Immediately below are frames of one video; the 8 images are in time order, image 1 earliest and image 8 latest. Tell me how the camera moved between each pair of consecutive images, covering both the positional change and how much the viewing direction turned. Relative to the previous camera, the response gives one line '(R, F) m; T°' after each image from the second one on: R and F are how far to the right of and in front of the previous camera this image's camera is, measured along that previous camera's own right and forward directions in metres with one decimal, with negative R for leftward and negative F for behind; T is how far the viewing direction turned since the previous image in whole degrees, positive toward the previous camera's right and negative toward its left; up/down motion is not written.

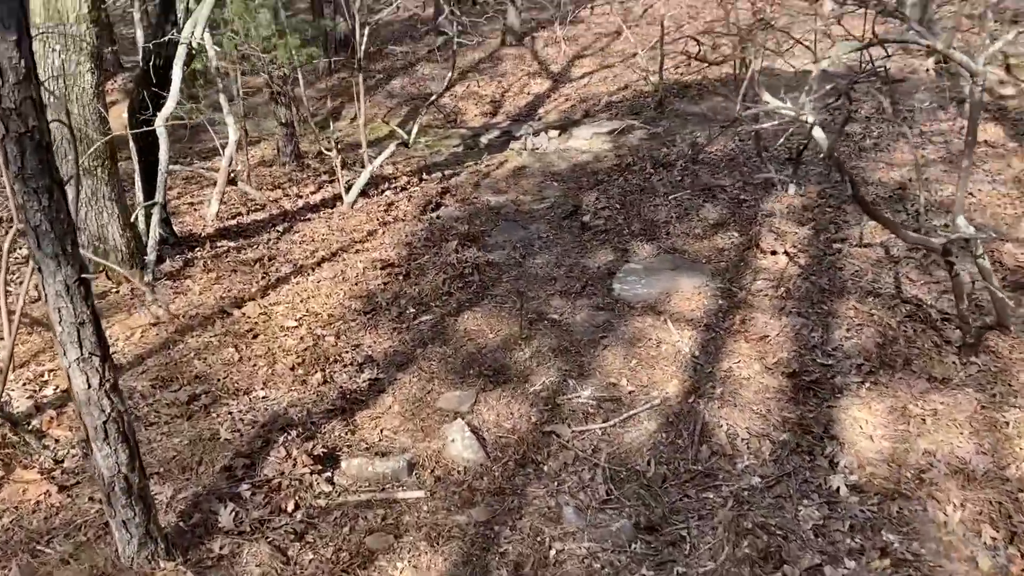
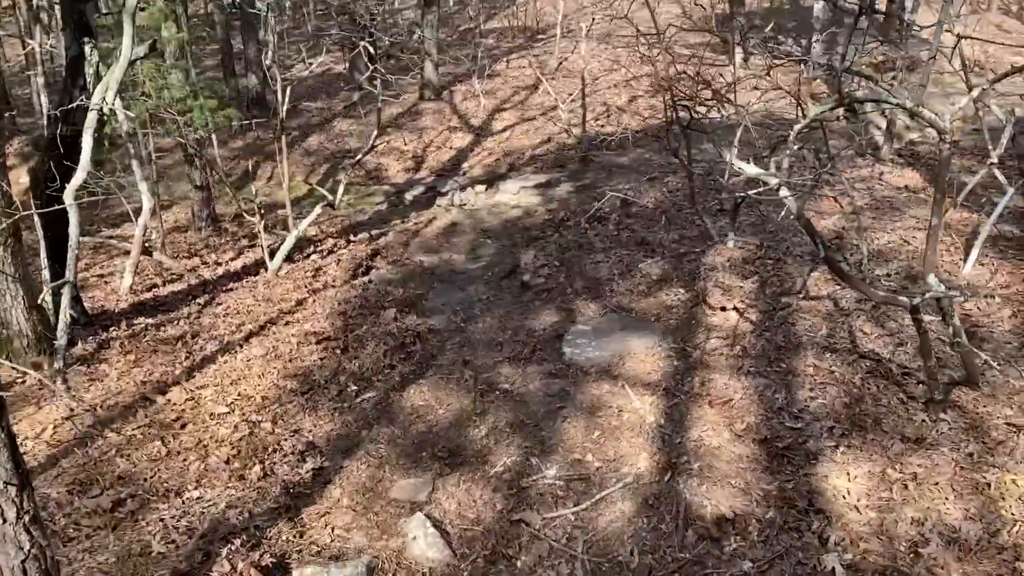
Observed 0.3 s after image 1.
(-0.1, +0.2) m; +6°
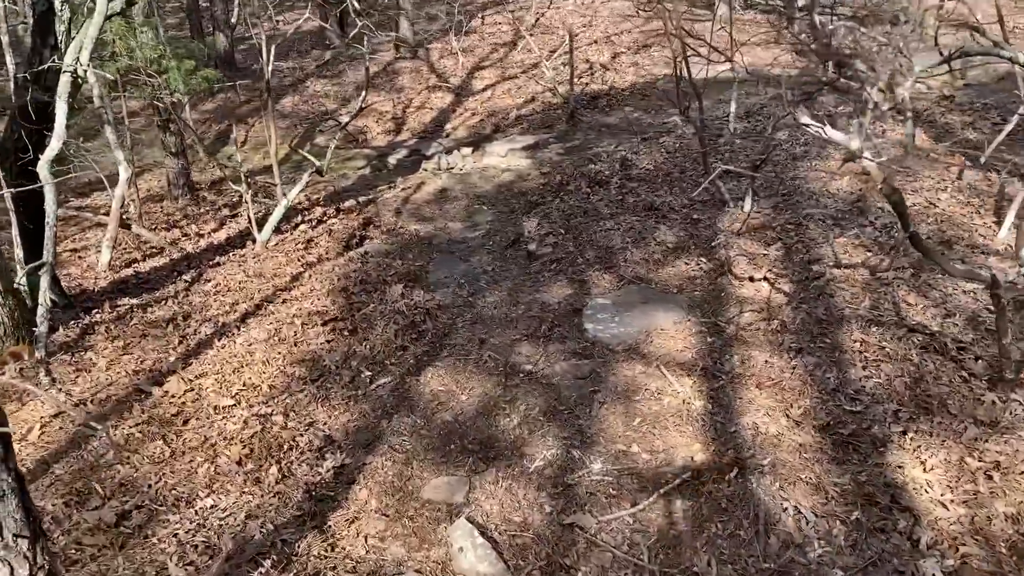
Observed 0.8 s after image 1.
(-0.3, +0.3) m; +2°
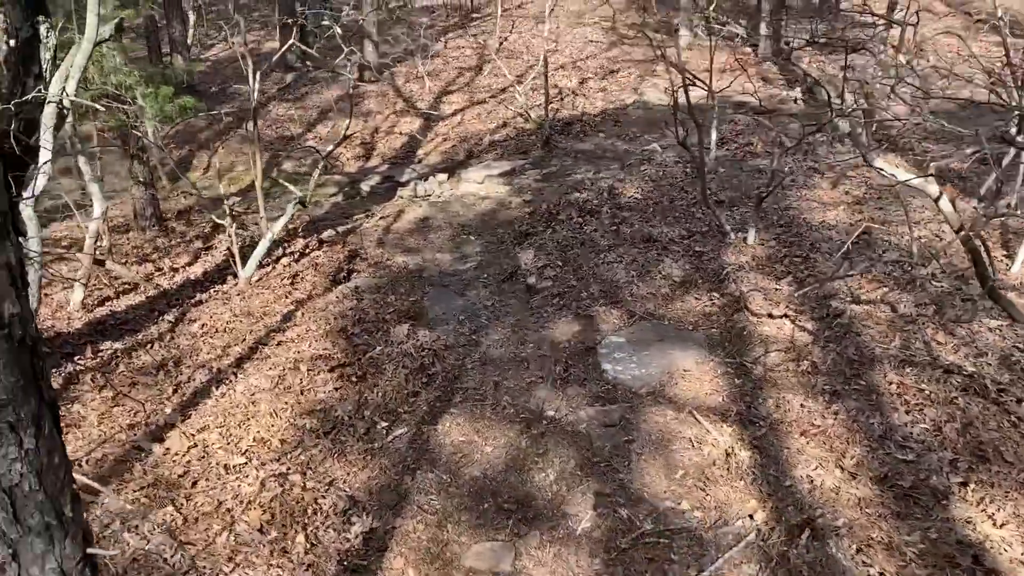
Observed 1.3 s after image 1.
(-0.4, +0.2) m; +3°
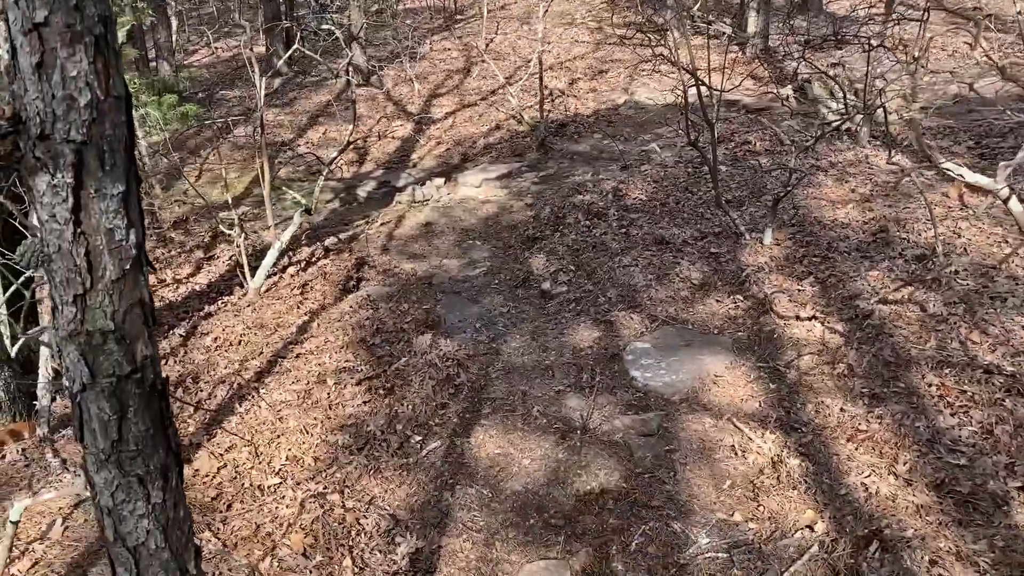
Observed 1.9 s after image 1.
(-0.3, +0.1) m; +1°
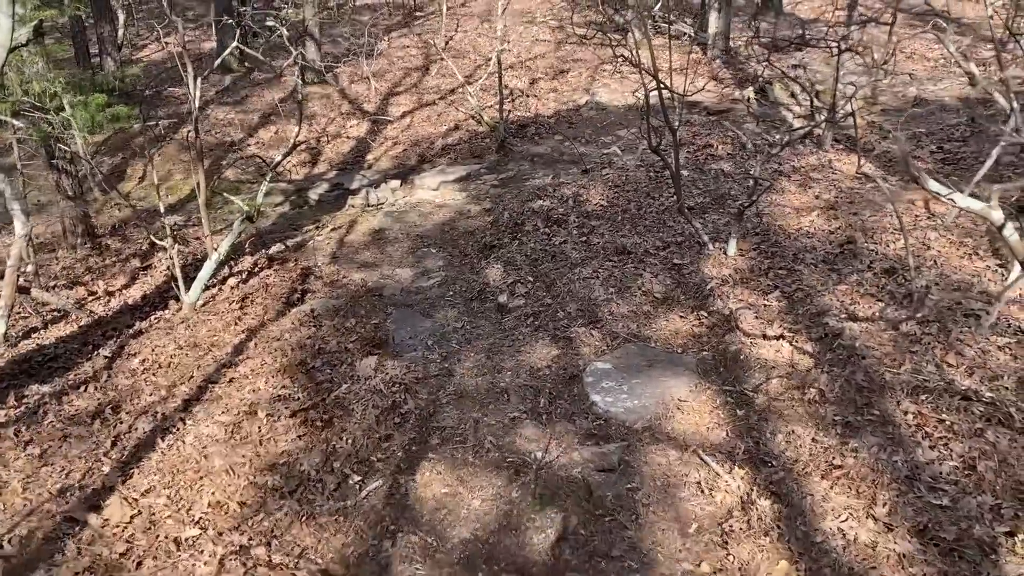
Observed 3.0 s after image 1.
(+0.1, +0.4) m; +3°
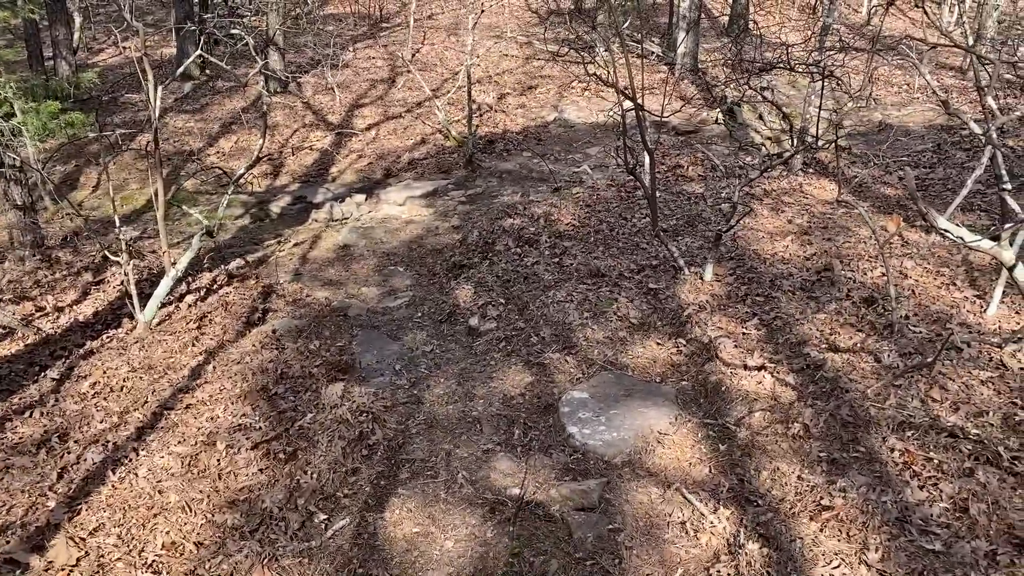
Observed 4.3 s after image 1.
(-0.1, +0.2) m; +3°
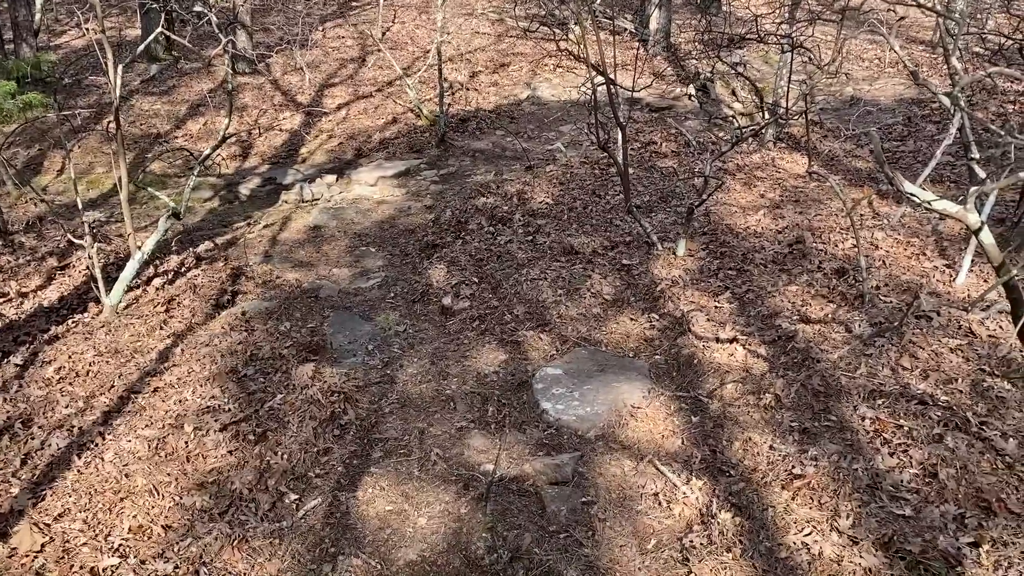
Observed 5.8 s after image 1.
(0.0, +0.1) m; +2°
